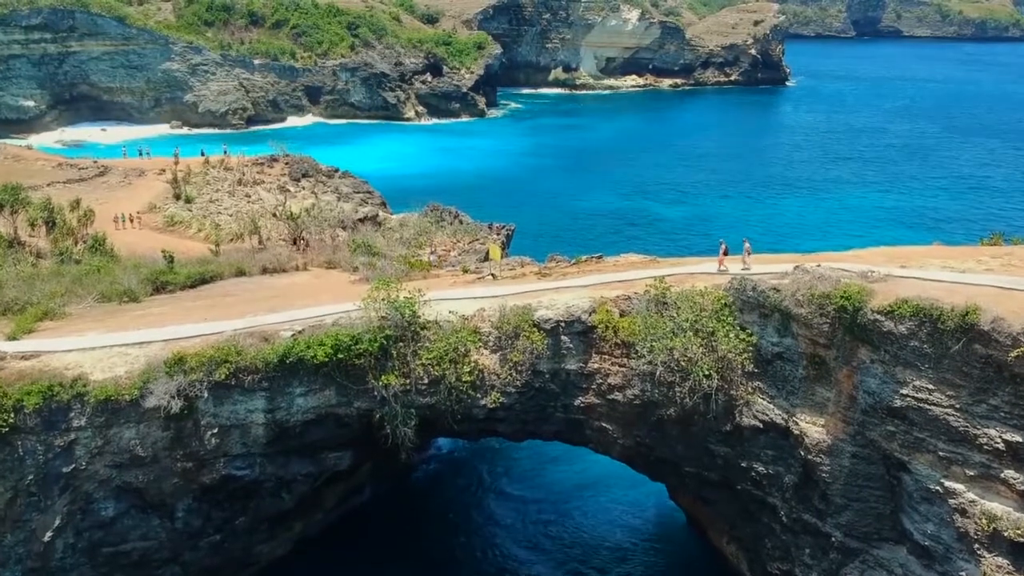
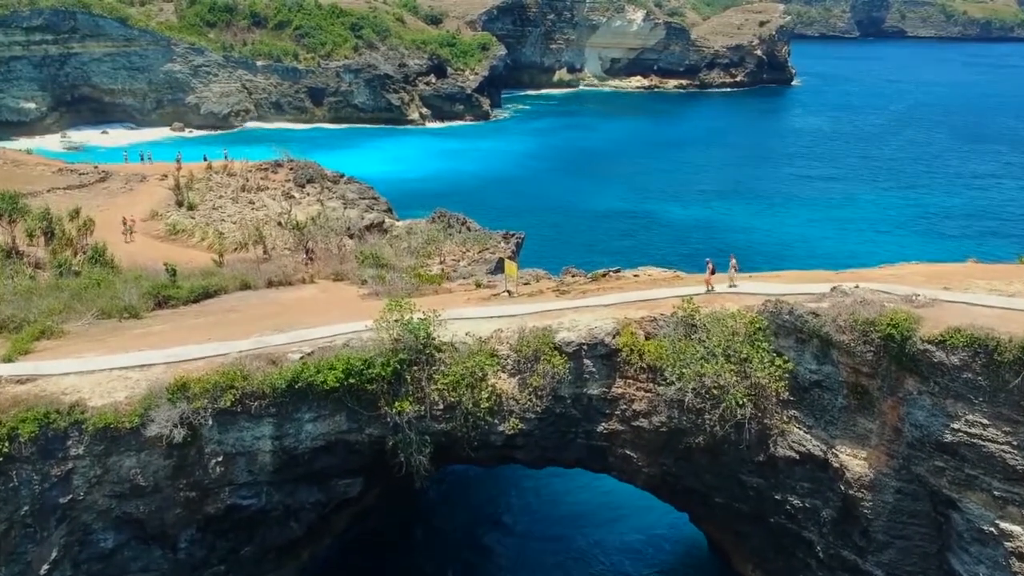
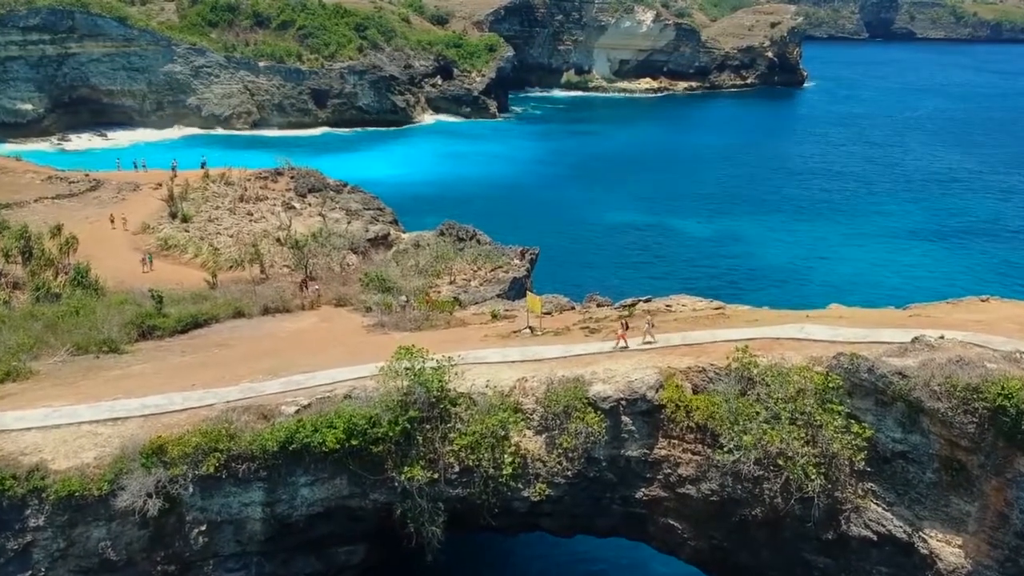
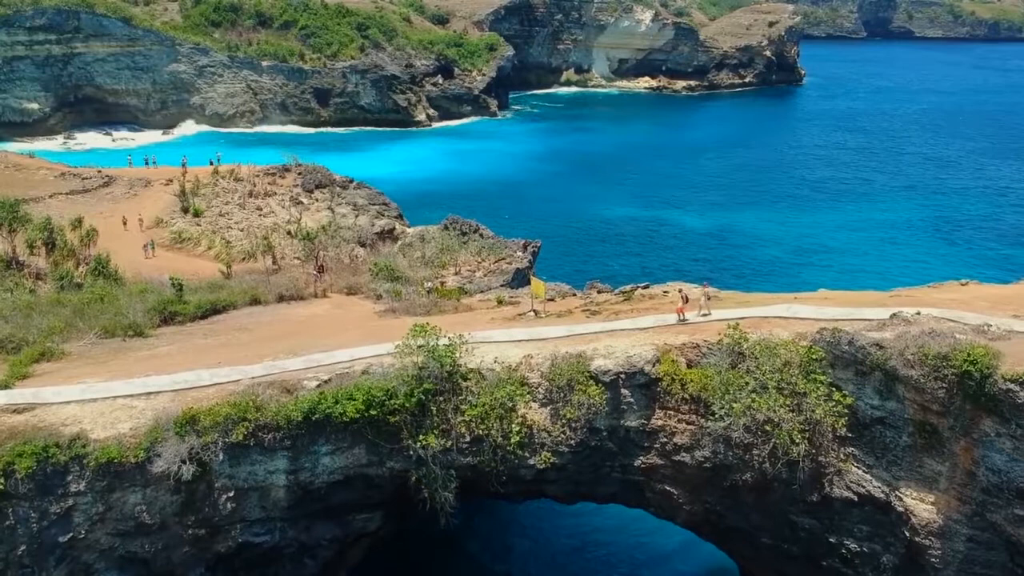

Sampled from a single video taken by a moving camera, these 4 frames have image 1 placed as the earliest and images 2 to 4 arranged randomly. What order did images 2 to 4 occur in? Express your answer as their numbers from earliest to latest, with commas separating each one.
2, 4, 3
